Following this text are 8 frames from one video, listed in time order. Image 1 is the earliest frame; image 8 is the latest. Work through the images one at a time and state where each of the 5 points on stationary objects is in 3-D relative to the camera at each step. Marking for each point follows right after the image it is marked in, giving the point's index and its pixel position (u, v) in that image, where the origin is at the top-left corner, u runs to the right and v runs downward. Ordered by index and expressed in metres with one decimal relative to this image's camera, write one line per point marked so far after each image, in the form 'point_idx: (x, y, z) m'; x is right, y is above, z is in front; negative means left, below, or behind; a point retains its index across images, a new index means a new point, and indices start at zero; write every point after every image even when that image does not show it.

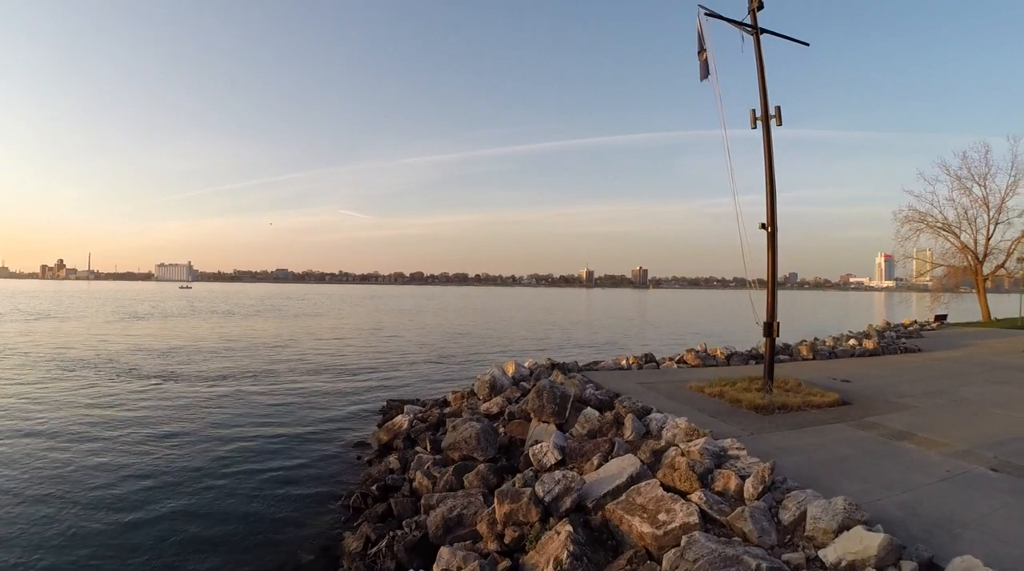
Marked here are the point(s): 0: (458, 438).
0: (-0.6, -1.9, +6.8) m
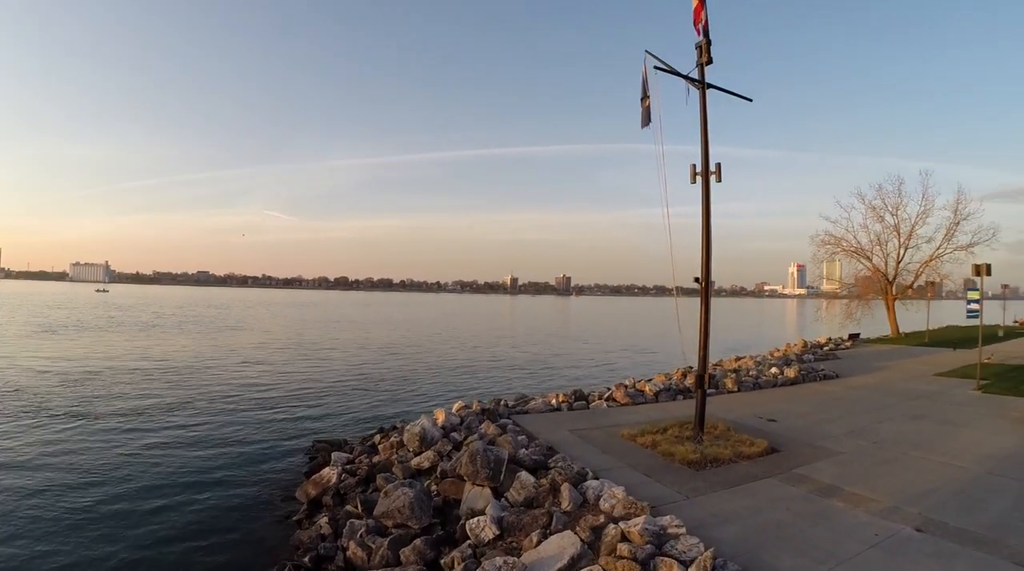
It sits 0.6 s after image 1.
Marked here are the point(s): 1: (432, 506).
0: (-1.3, -2.5, +6.6) m
1: (-0.9, -2.5, +6.6) m
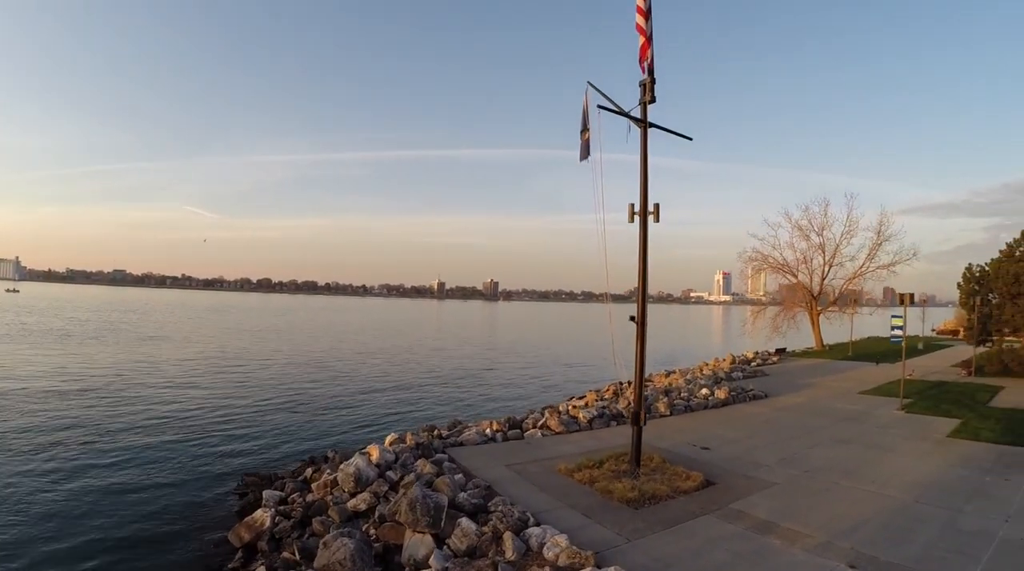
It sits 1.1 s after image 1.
0: (-2.0, -2.8, +6.3) m
1: (-1.5, -2.8, +6.4) m
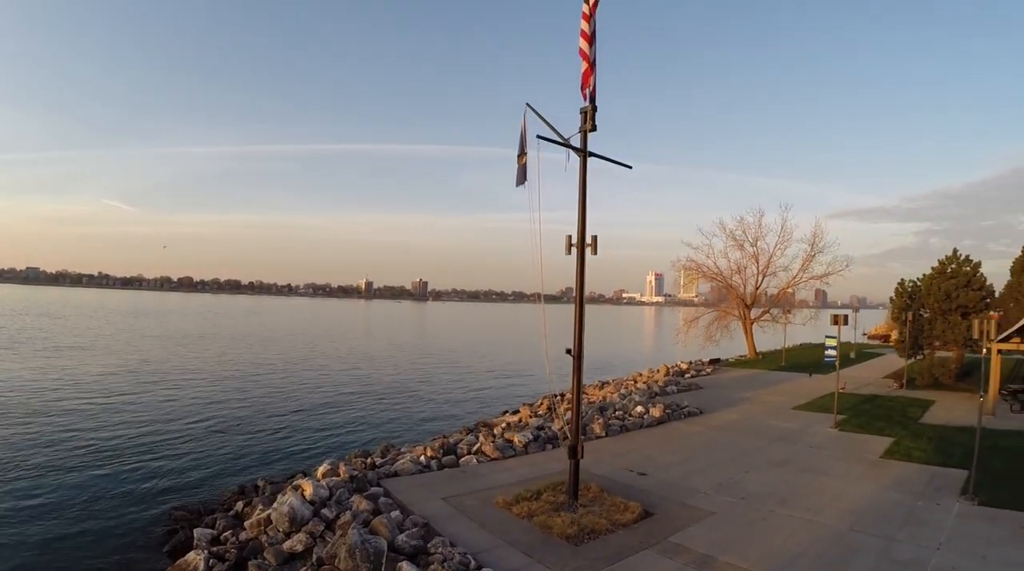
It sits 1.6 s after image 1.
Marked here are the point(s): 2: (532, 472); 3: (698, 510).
0: (-2.6, -3.1, +5.9) m
1: (-2.2, -3.1, +6.0) m
2: (+0.3, -2.3, +7.6) m
3: (+2.0, -2.4, +6.4) m
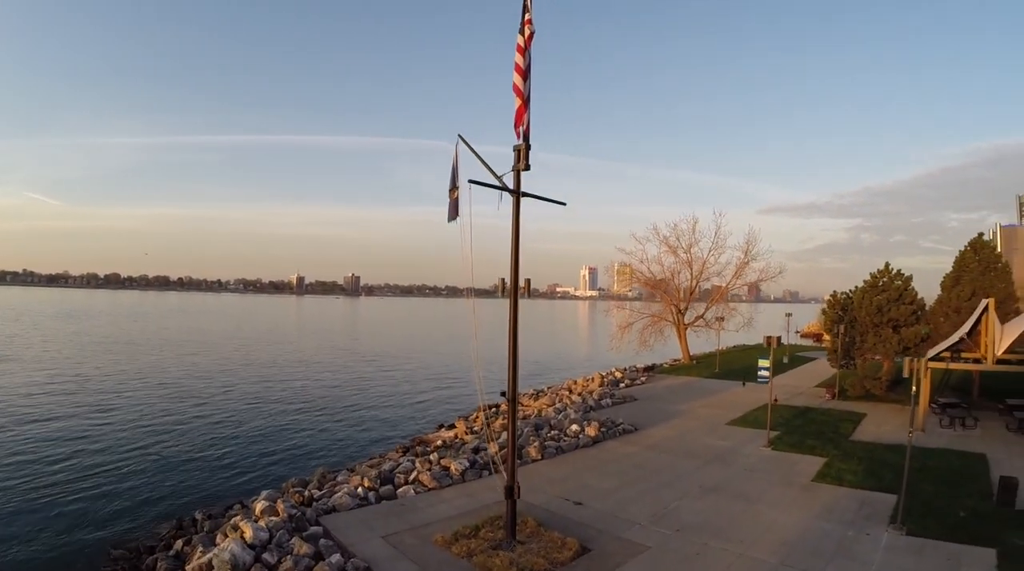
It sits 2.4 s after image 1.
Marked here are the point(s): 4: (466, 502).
0: (-3.2, -3.5, +5.5) m
1: (-2.8, -3.5, +5.7) m
2: (-0.5, -2.6, +7.4) m
3: (+1.4, -2.7, +6.4) m
4: (-0.6, -2.7, +7.9) m
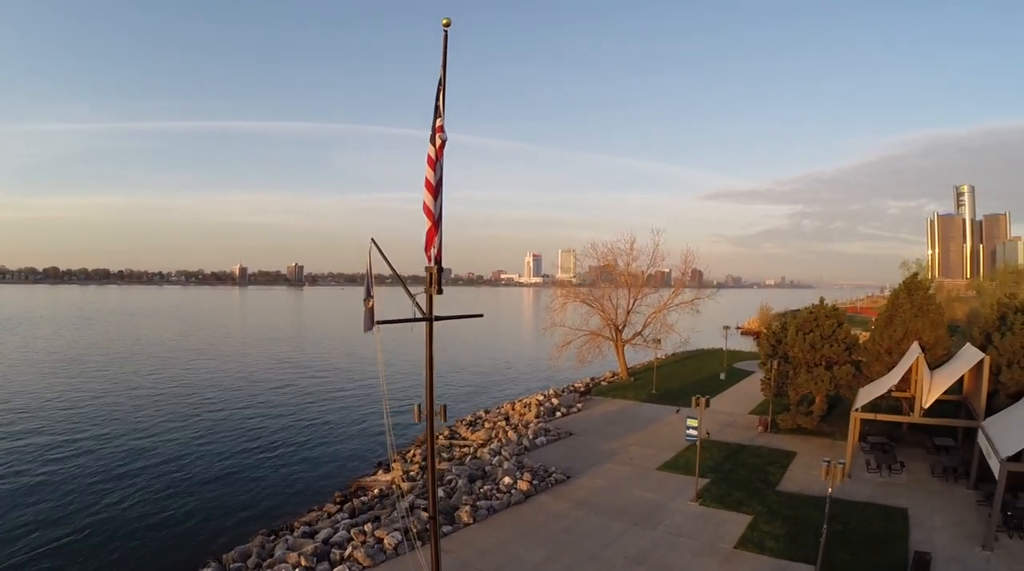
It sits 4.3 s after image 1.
0: (-3.9, -4.5, +5.3) m
1: (-3.5, -4.5, +5.5) m
2: (-1.3, -3.4, +7.3) m
3: (+0.6, -3.5, +6.3) m
4: (-1.5, -3.4, +7.7) m
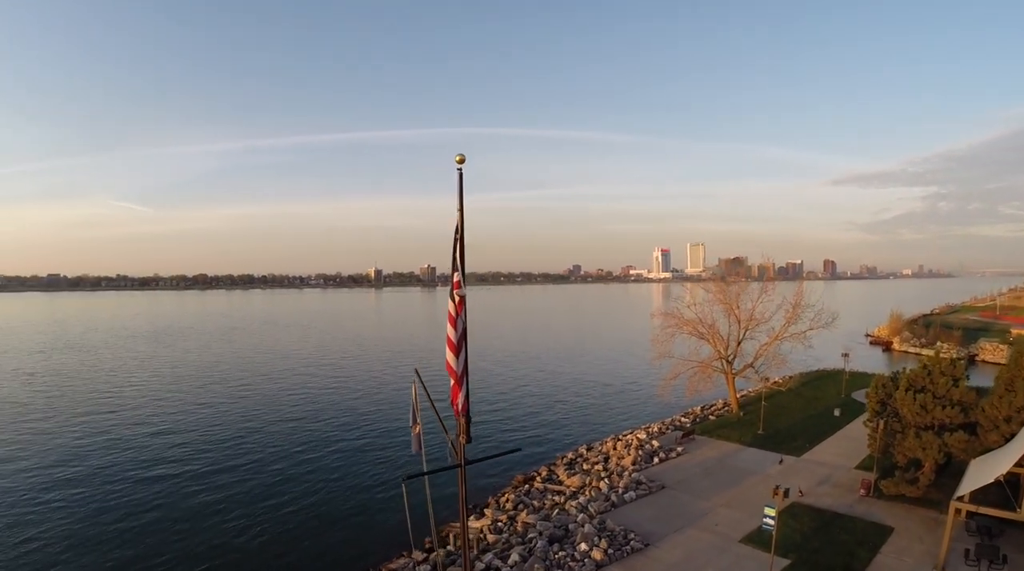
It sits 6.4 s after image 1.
0: (-3.1, -6.0, +6.5) m
1: (-2.7, -5.9, +6.6) m
2: (-0.3, -4.6, +7.9) m
3: (+1.3, -4.6, +6.6) m
4: (-0.4, -4.5, +8.3) m
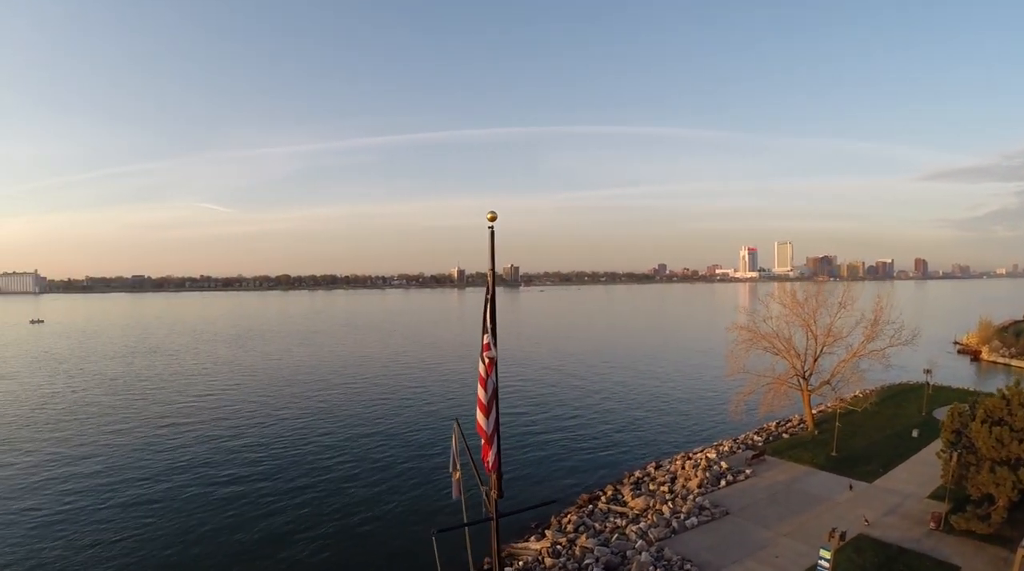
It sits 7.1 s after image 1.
0: (-2.4, -6.6, +7.4) m
1: (-1.9, -6.5, +7.5) m
2: (+0.6, -5.1, +8.4) m
3: (+2.1, -5.2, +6.9) m
4: (+0.5, -5.0, +8.8) m
